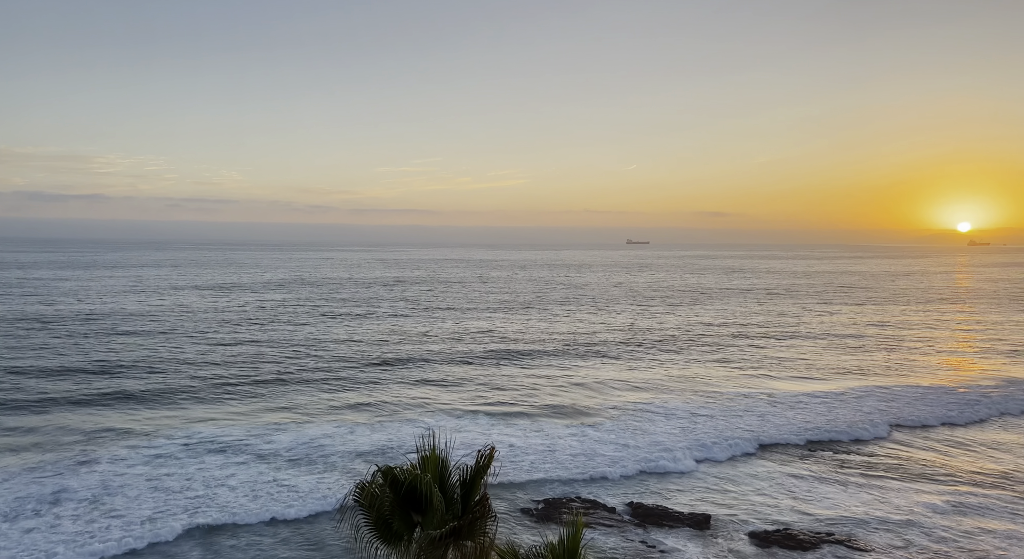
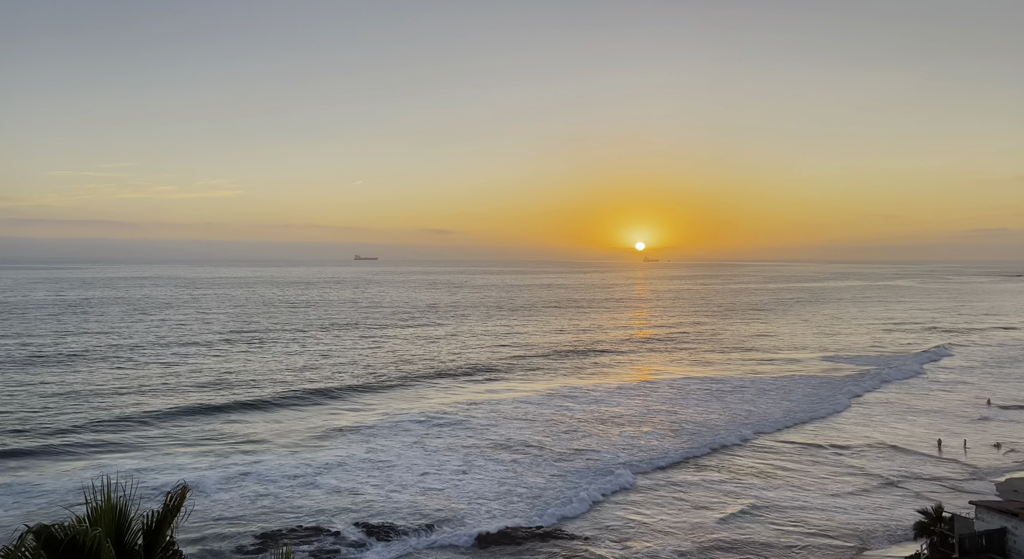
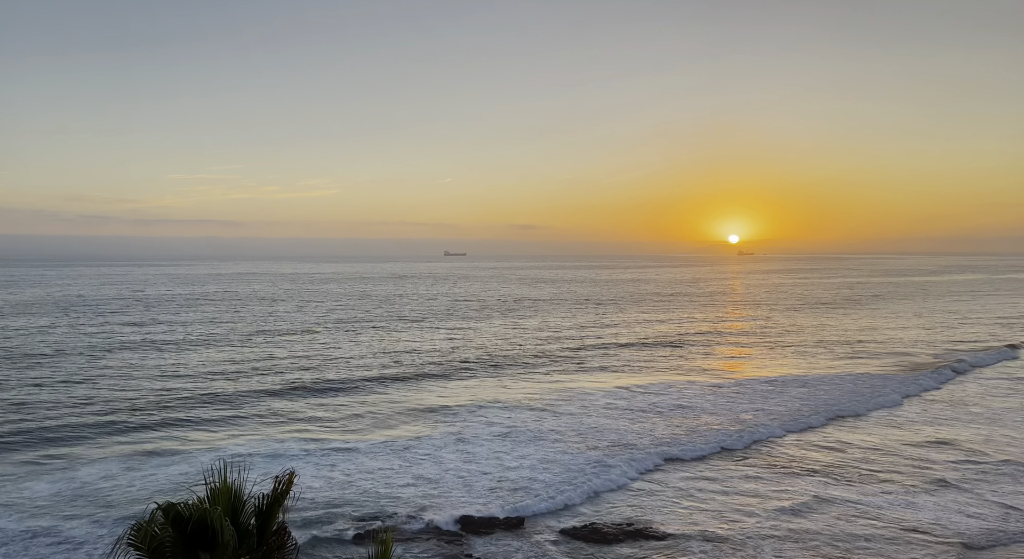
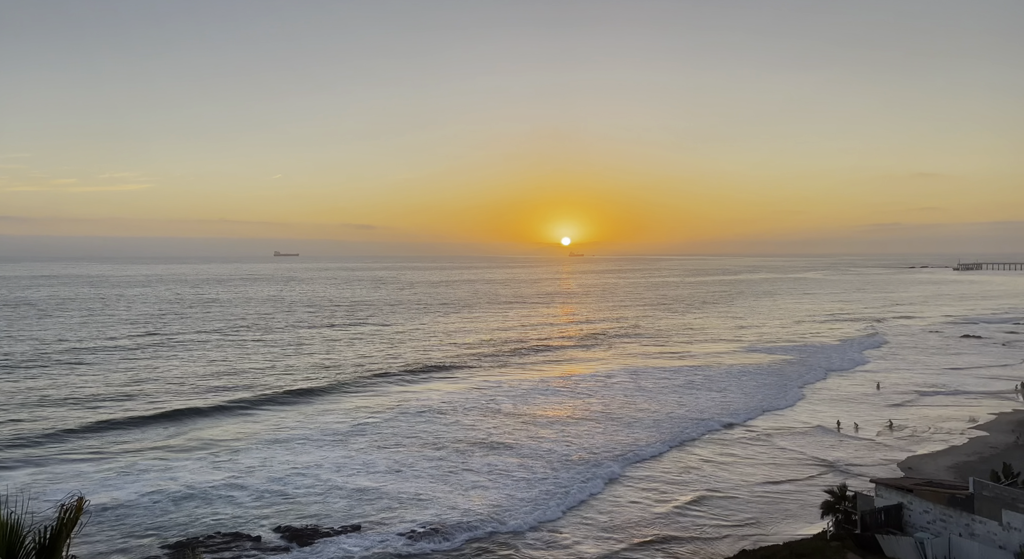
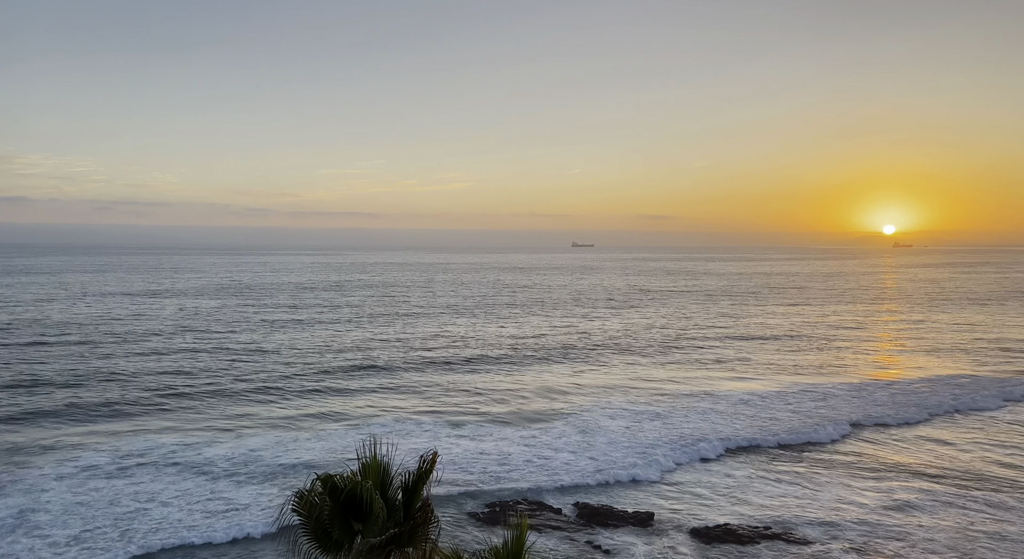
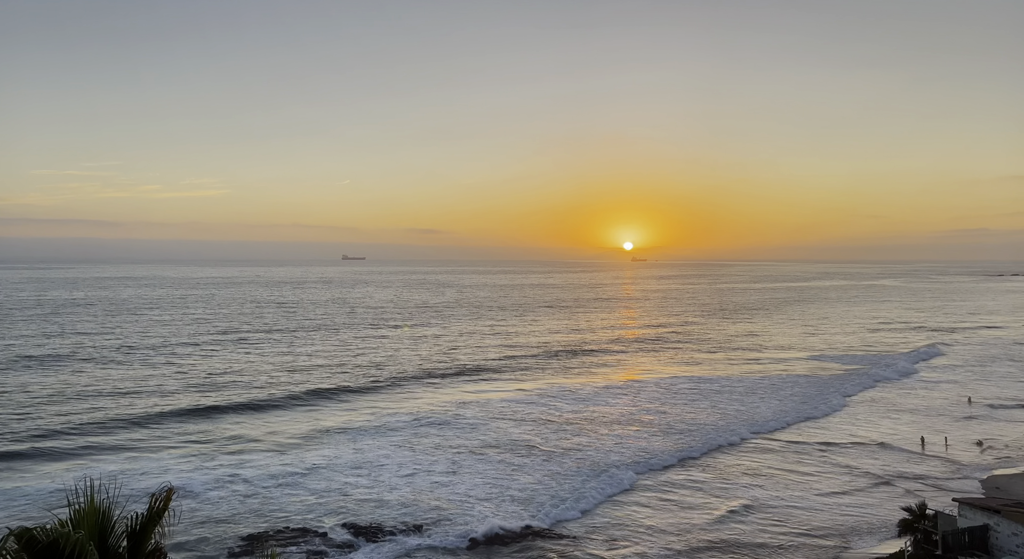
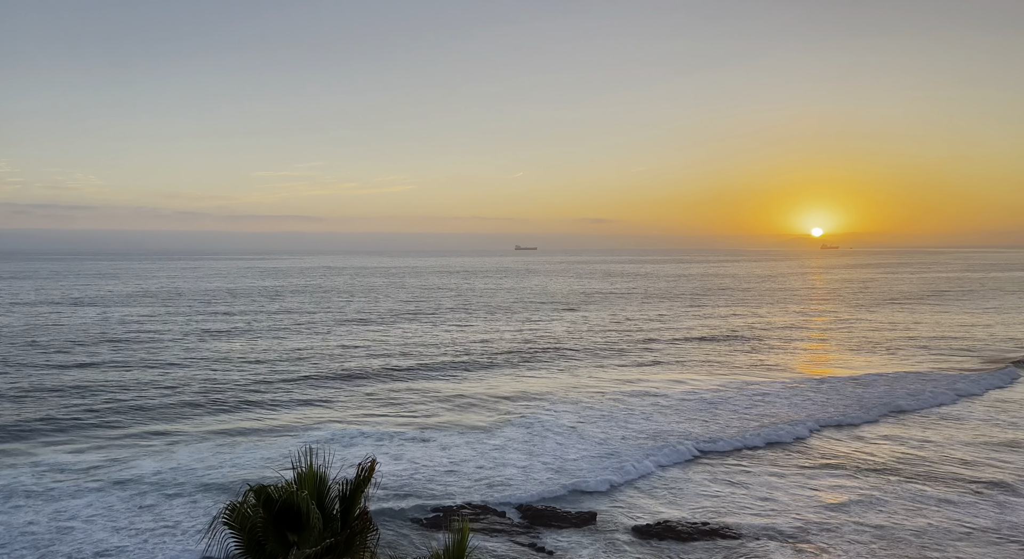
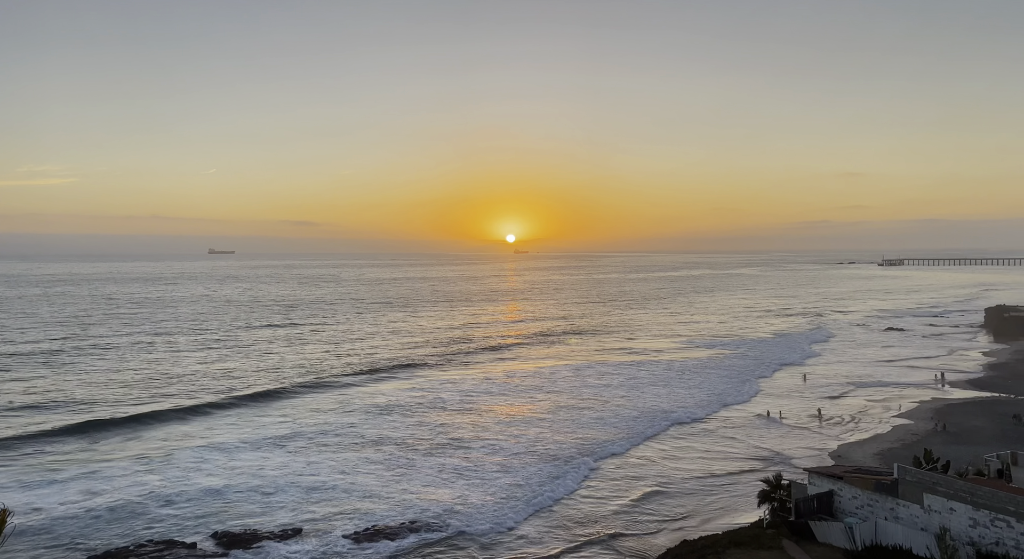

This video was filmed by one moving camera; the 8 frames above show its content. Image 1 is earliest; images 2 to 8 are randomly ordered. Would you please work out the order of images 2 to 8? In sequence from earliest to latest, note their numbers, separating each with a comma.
5, 7, 3, 2, 6, 4, 8
